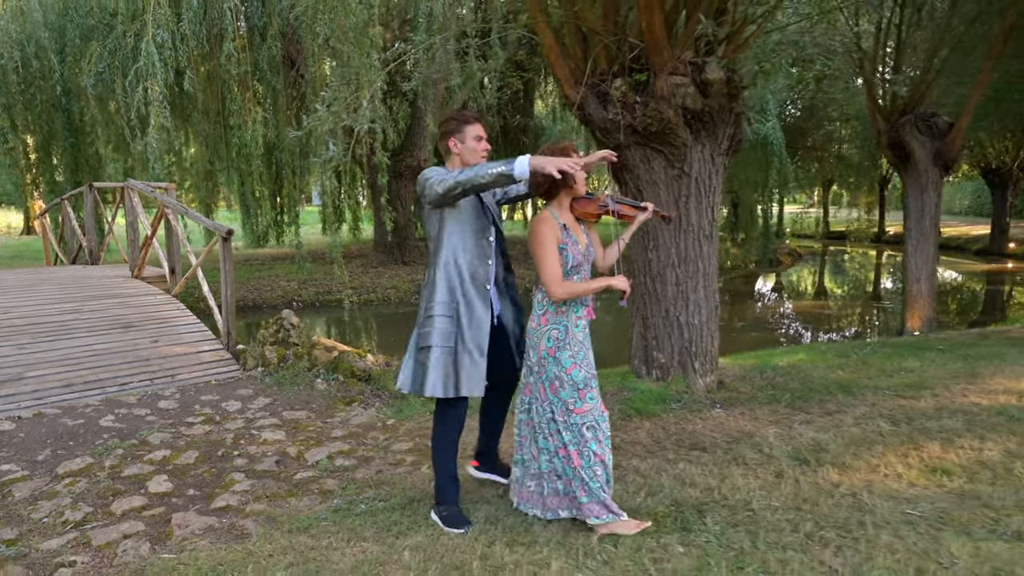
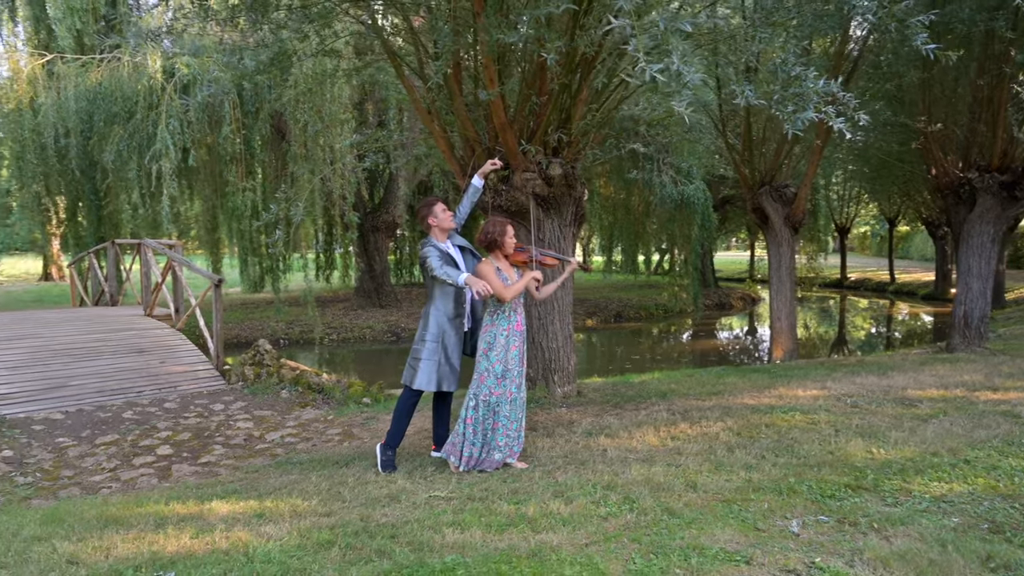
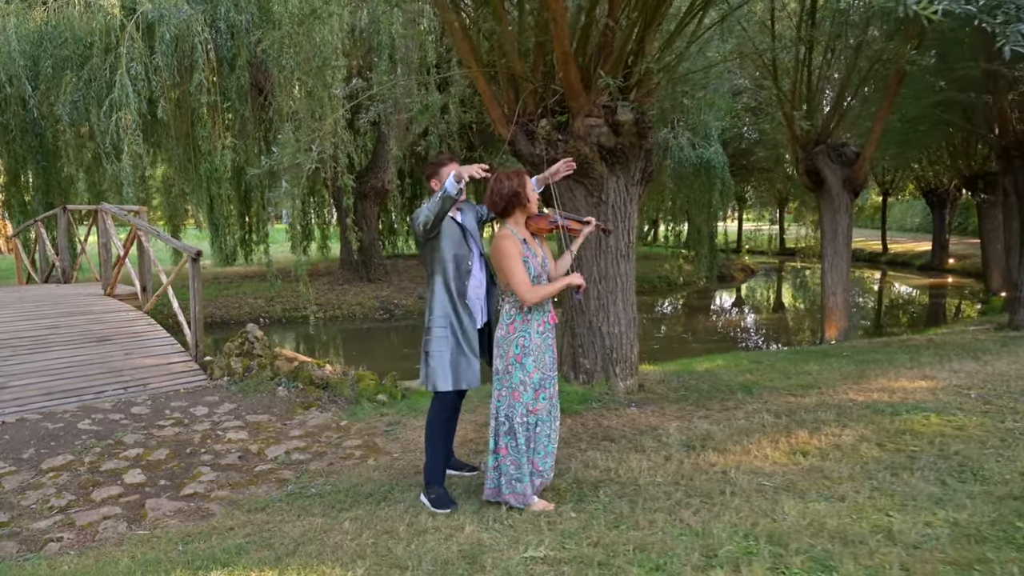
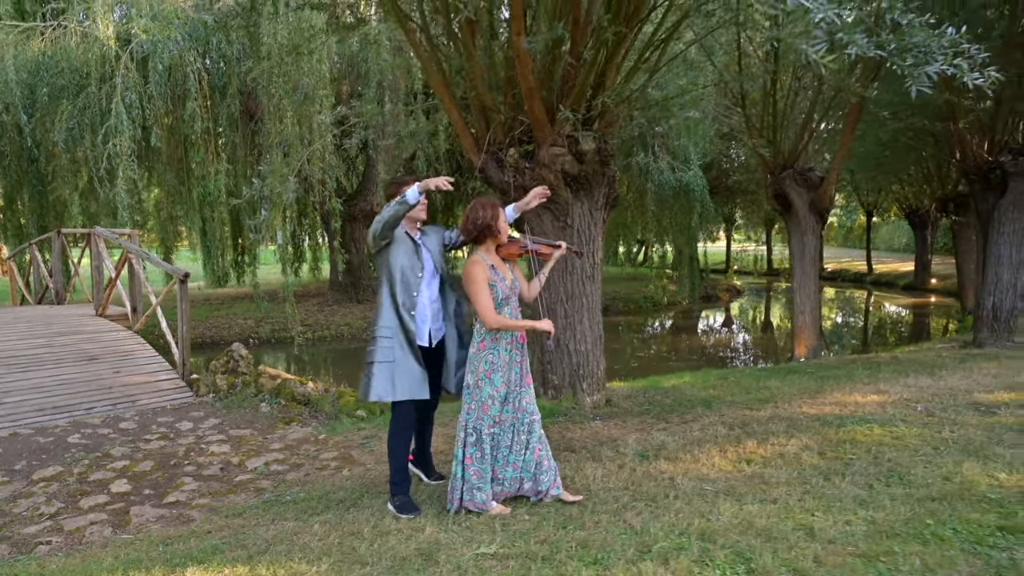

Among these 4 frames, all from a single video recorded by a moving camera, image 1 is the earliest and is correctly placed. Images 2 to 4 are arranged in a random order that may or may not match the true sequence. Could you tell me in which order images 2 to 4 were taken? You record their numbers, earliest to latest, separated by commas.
3, 4, 2
